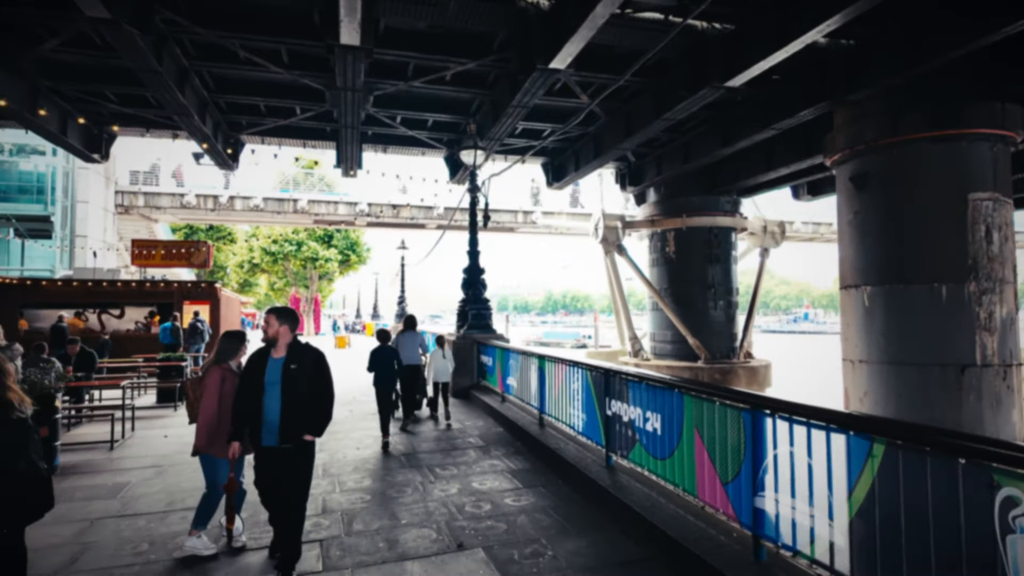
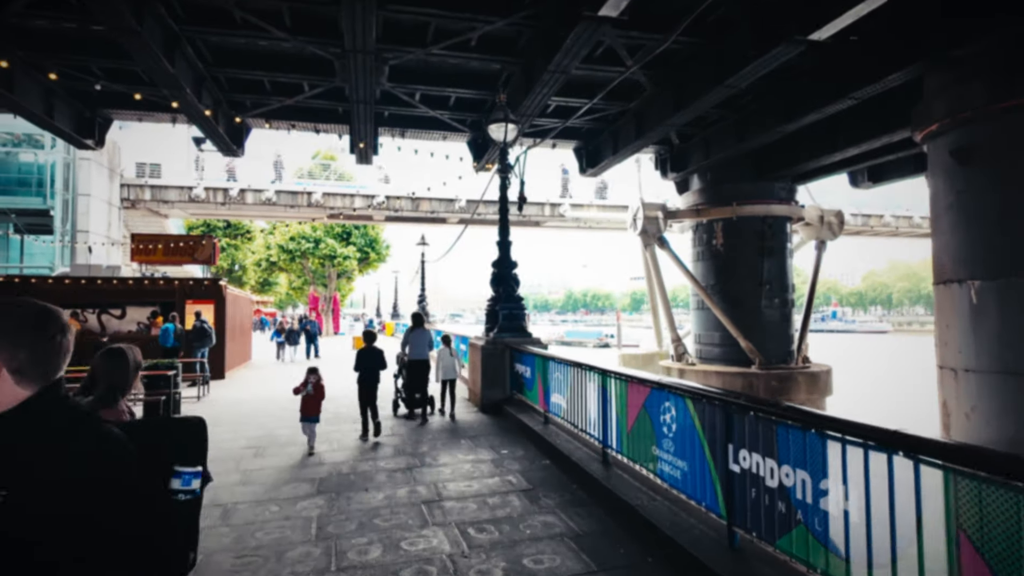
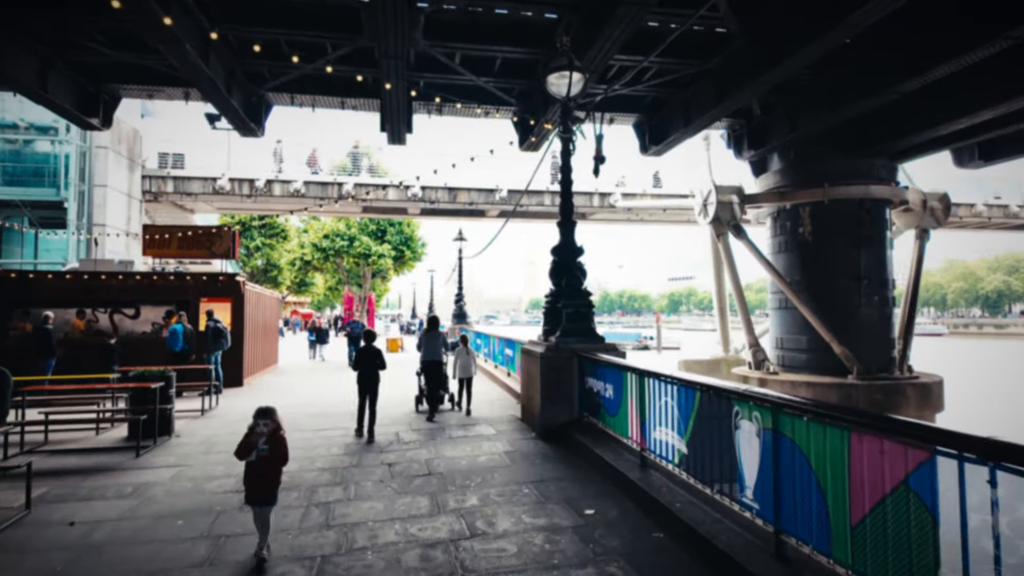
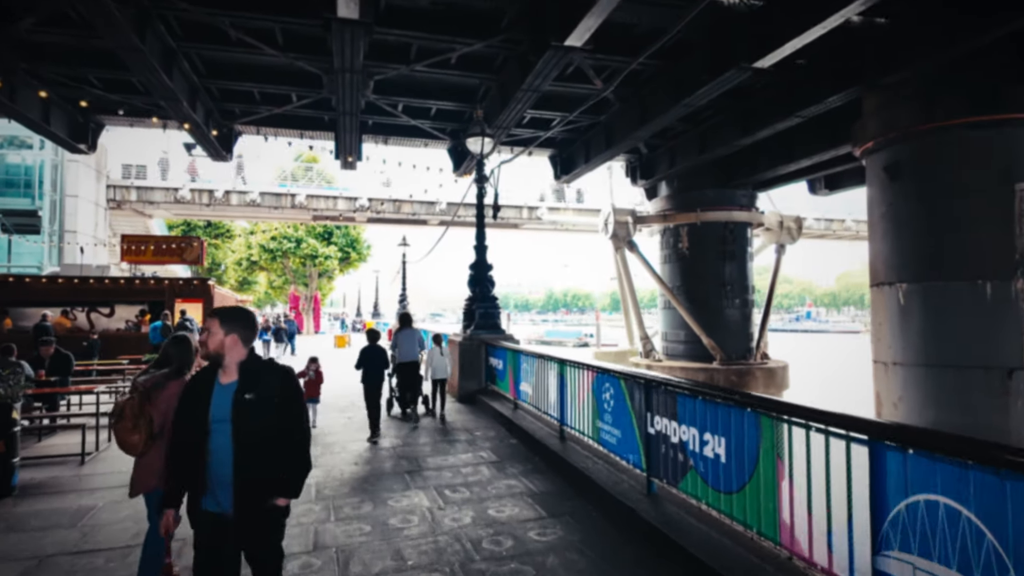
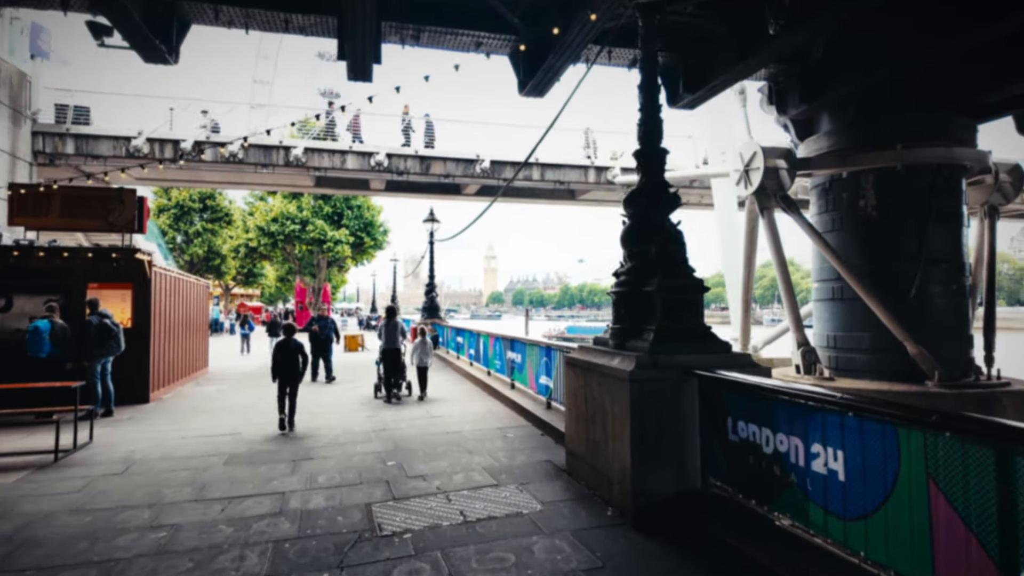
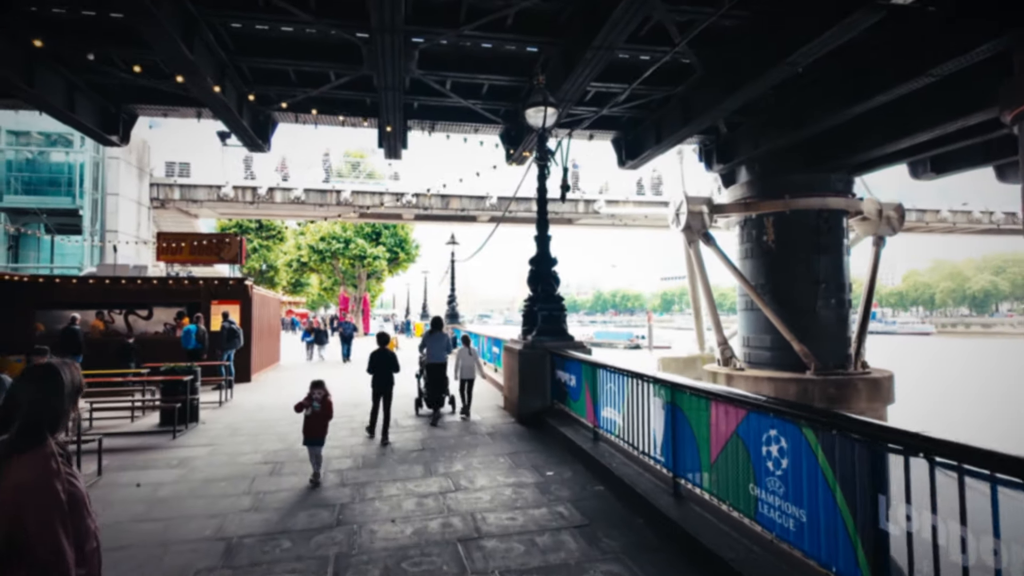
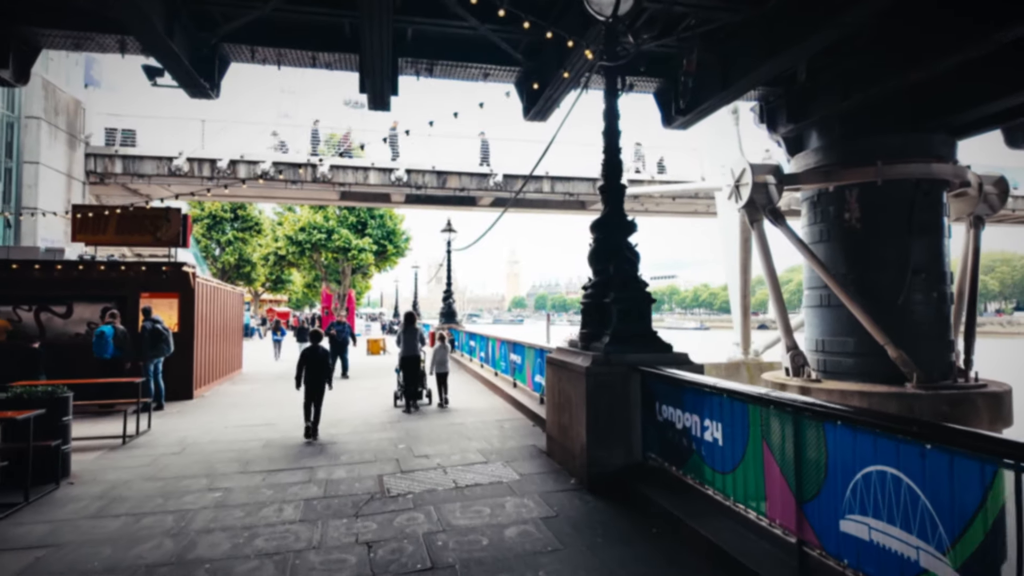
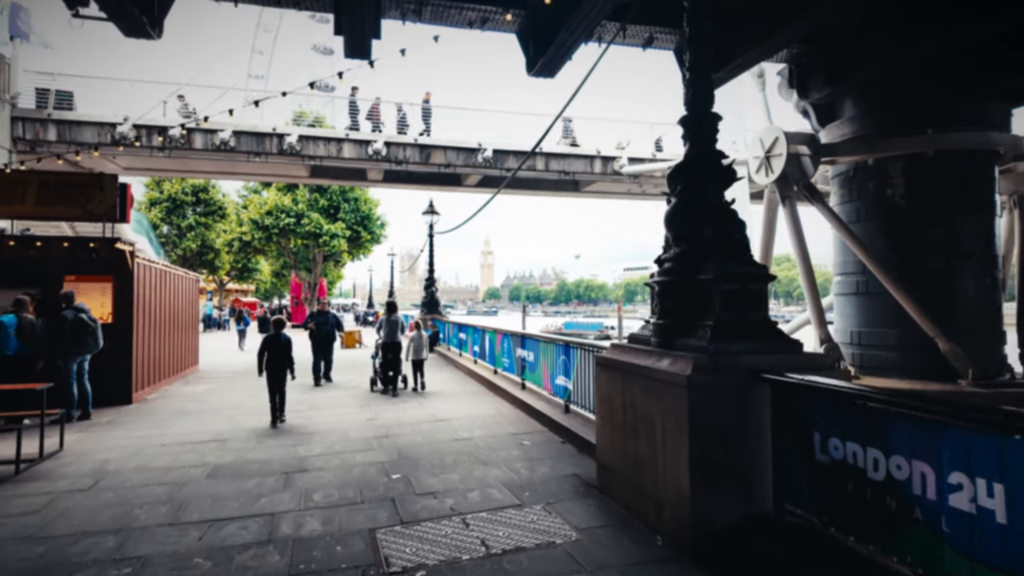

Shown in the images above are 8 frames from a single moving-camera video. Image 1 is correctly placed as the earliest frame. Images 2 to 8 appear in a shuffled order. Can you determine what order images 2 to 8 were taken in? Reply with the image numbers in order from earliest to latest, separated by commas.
4, 2, 6, 3, 7, 5, 8
